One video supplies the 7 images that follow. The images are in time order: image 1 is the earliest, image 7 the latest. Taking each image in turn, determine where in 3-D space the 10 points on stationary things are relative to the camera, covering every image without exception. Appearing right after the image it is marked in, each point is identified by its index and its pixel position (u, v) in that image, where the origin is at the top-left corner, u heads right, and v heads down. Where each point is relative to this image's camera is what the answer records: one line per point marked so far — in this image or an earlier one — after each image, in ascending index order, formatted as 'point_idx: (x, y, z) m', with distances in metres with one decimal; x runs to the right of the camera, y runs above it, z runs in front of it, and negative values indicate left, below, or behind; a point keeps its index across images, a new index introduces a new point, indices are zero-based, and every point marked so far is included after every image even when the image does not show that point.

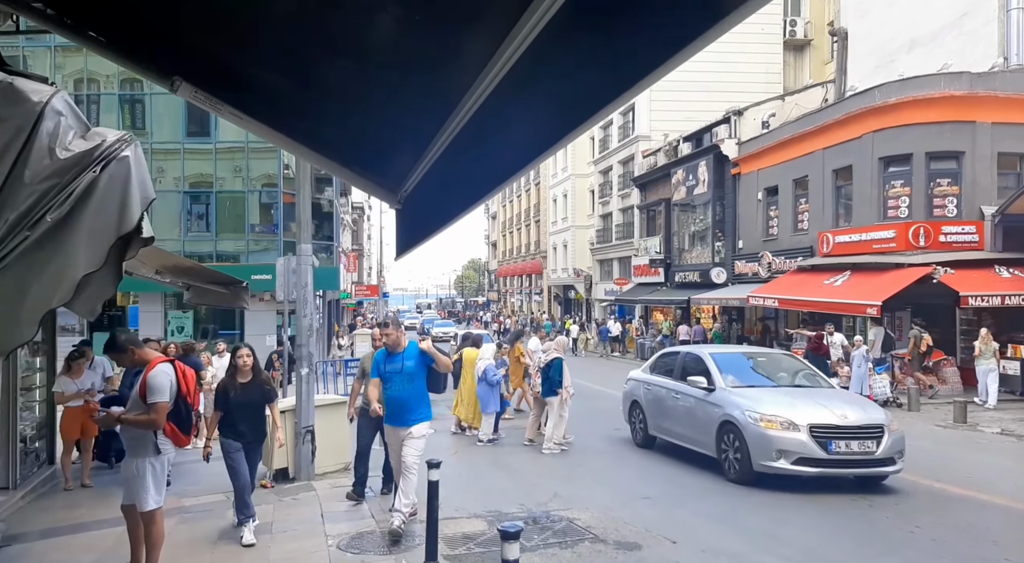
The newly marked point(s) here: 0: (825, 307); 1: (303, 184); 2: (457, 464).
0: (+8.2, -0.7, +19.2) m
1: (-2.5, +1.2, +8.8) m
2: (-0.7, -2.5, +9.9) m
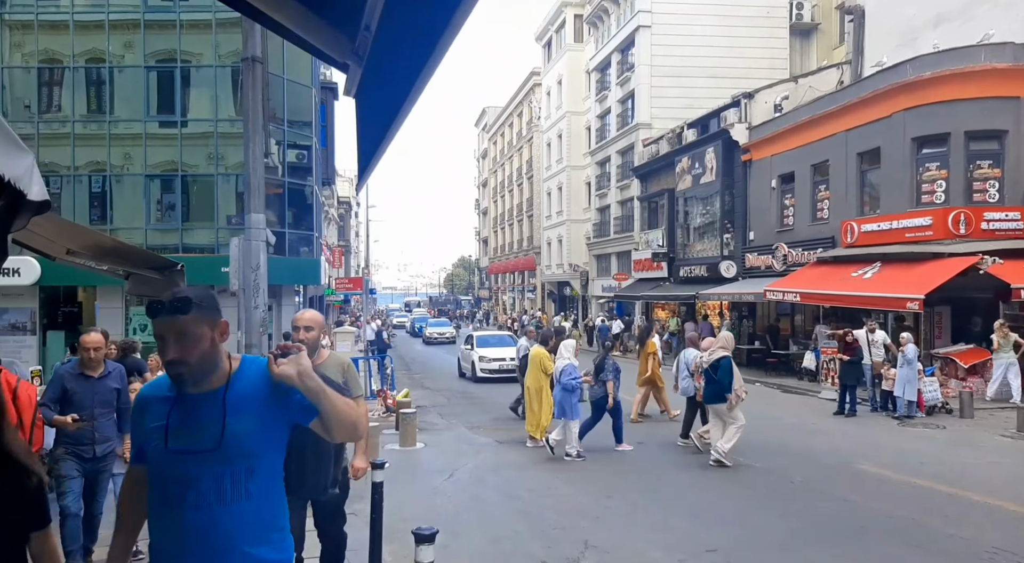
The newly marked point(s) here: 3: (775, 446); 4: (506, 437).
0: (+8.1, -0.5, +17.5) m
1: (-2.4, +1.3, +6.9) m
2: (-0.6, -2.3, +8.0) m
3: (+3.7, -2.3, +10.6) m
4: (-0.1, -2.4, +11.6) m
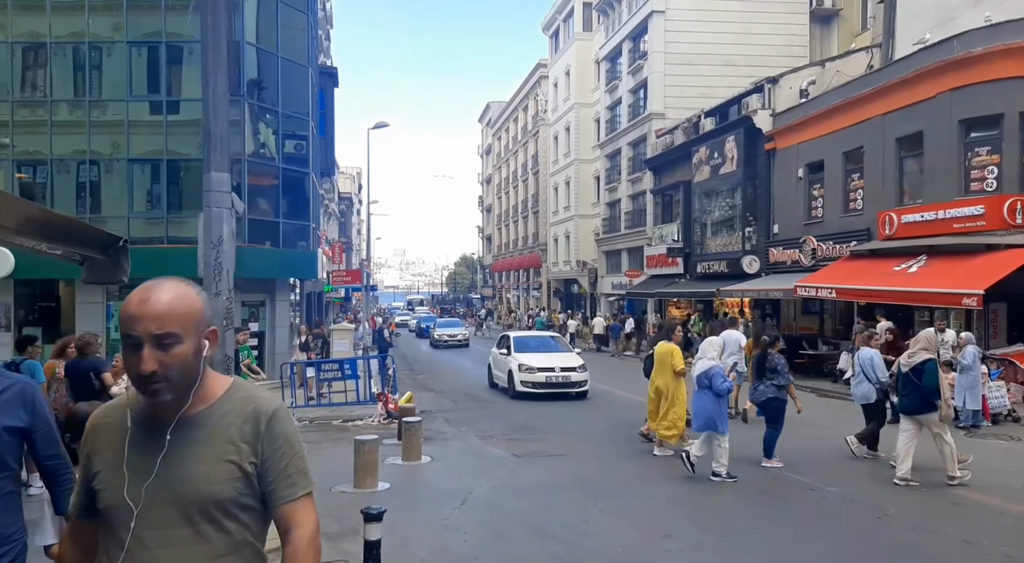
0: (+8.4, -0.4, +16.0) m
1: (-2.1, +1.5, +5.4) m
2: (-0.4, -2.2, +6.5) m
3: (+4.0, -2.2, +9.1) m
4: (+0.2, -2.3, +10.1) m
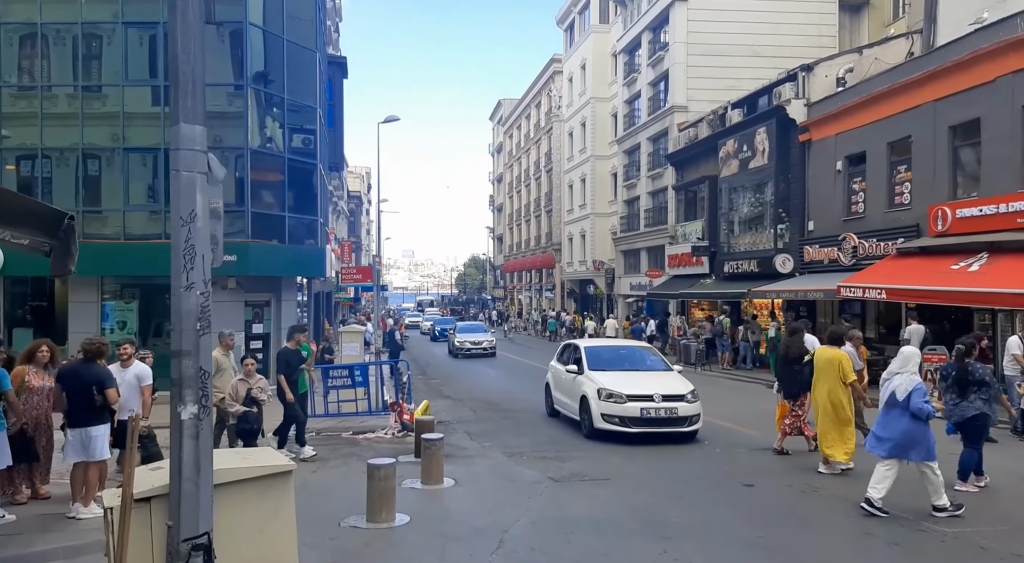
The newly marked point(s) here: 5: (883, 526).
0: (+8.9, -0.3, +14.6) m
1: (-1.8, +1.5, +4.2) m
2: (0.0, -2.1, +5.2) m
3: (+4.4, -2.2, +7.8) m
4: (+0.6, -2.3, +8.8) m
5: (+3.2, -2.1, +6.3) m
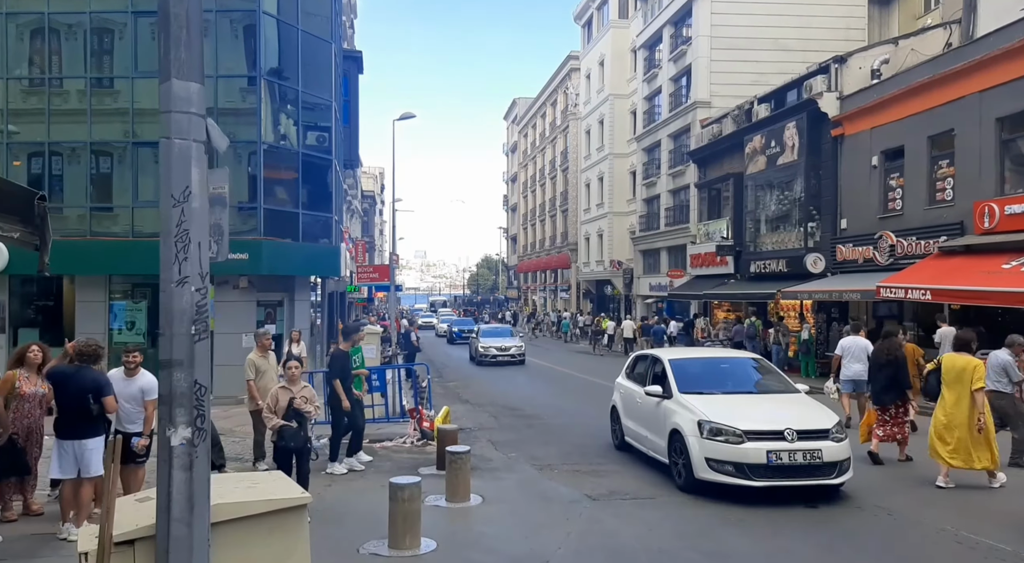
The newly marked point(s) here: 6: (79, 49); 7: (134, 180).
0: (+9.3, -0.4, +13.7) m
1: (-1.5, +1.5, +3.4) m
2: (+0.3, -2.1, +4.5) m
3: (+4.7, -2.2, +6.9) m
4: (+0.9, -2.2, +8.0) m
5: (+3.5, -2.1, +5.5) m
6: (-11.8, +6.4, +19.9) m
7: (-10.2, +2.8, +20.1) m
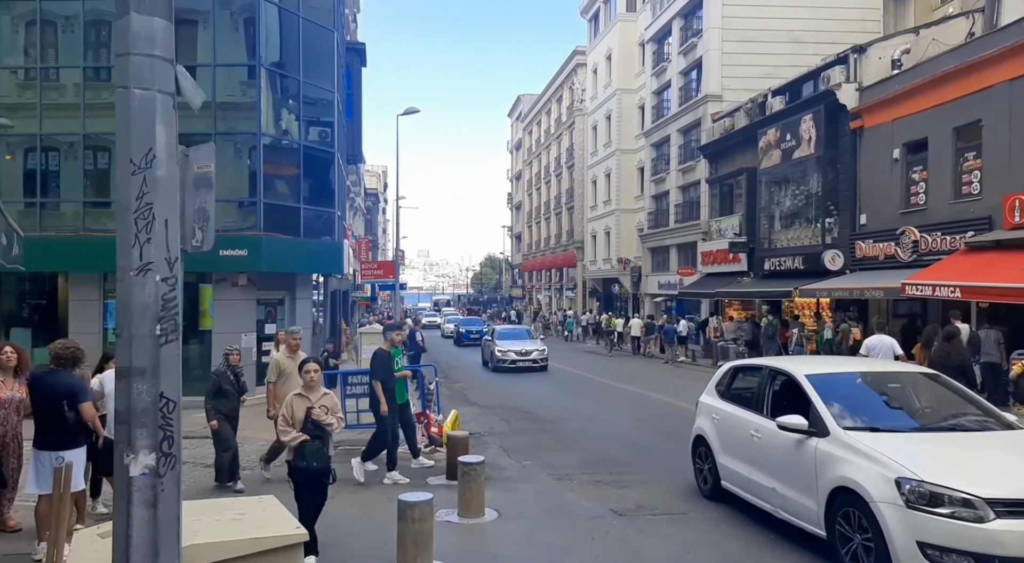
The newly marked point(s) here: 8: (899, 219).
0: (+9.5, -0.3, +13.0) m
1: (-1.3, +1.6, +2.8) m
2: (+0.5, -2.0, +3.8) m
3: (+4.9, -2.1, +6.3) m
4: (+1.1, -2.2, +7.4) m
5: (+3.7, -2.0, +4.8) m
6: (-11.6, +6.4, +19.2) m
7: (-10.0, +2.8, +19.5) m
8: (+10.2, +1.7, +19.4) m
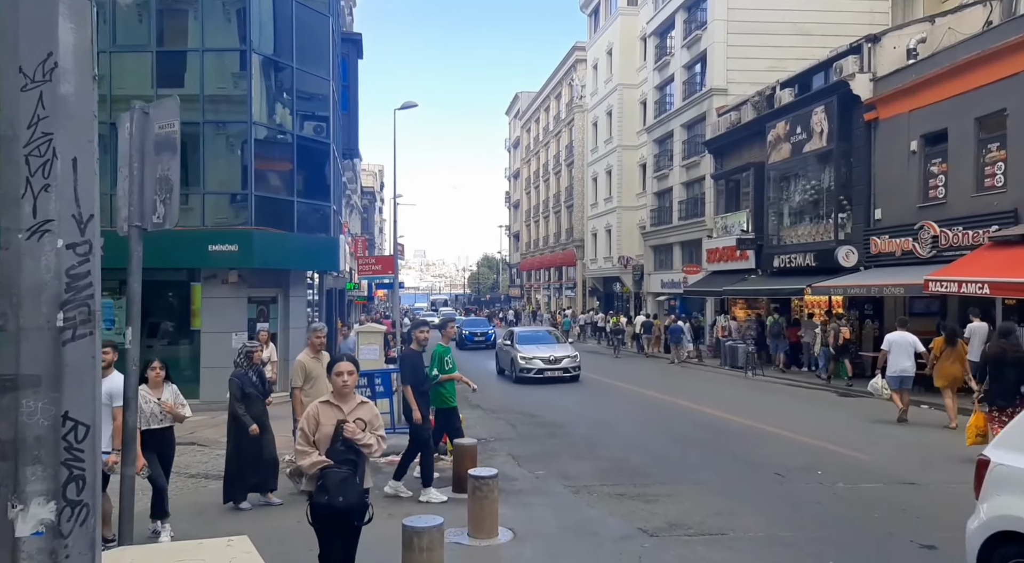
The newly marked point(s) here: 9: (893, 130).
0: (+9.6, -0.2, +12.3) m
1: (-1.2, +1.7, +2.0) m
2: (+0.6, -2.0, +3.1) m
3: (+5.1, -2.0, +5.5) m
4: (+1.3, -2.1, +6.6) m
5: (+3.8, -2.0, +4.1) m
6: (-11.5, +6.5, +18.4) m
7: (-9.9, +2.9, +18.7) m
8: (+10.3, +1.7, +18.7) m
9: (+10.2, +4.0, +19.6) m
